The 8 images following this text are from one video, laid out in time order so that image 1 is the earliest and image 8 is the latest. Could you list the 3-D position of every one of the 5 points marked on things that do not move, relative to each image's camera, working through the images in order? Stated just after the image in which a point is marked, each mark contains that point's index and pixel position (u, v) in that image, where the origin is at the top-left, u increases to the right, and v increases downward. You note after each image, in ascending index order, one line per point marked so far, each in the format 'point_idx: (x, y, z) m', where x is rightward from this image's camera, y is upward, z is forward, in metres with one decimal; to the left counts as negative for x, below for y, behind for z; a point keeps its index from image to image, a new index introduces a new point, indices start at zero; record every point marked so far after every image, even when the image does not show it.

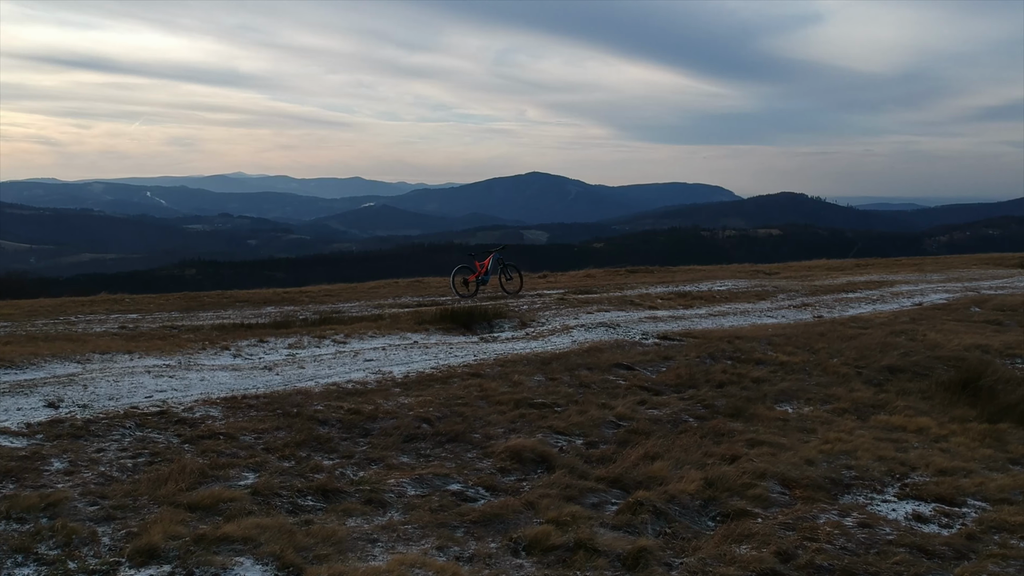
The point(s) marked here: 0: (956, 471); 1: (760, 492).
0: (+3.4, -1.4, +7.6) m
1: (+1.7, -1.4, +6.6) m
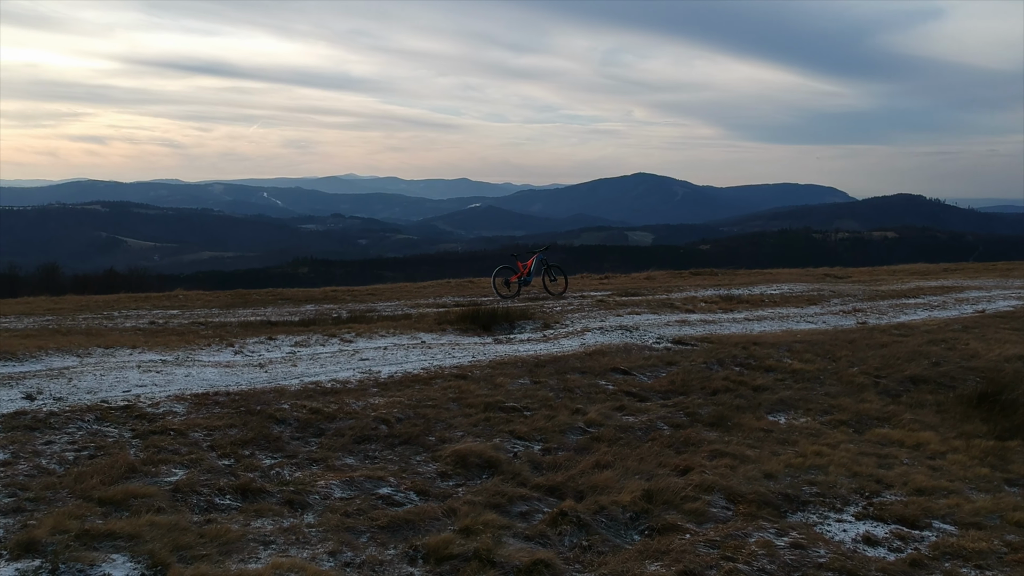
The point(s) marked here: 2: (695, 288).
0: (+3.0, -1.5, +7.0) m
1: (+1.2, -1.4, +6.3) m
2: (+3.7, 0.0, +19.9) m
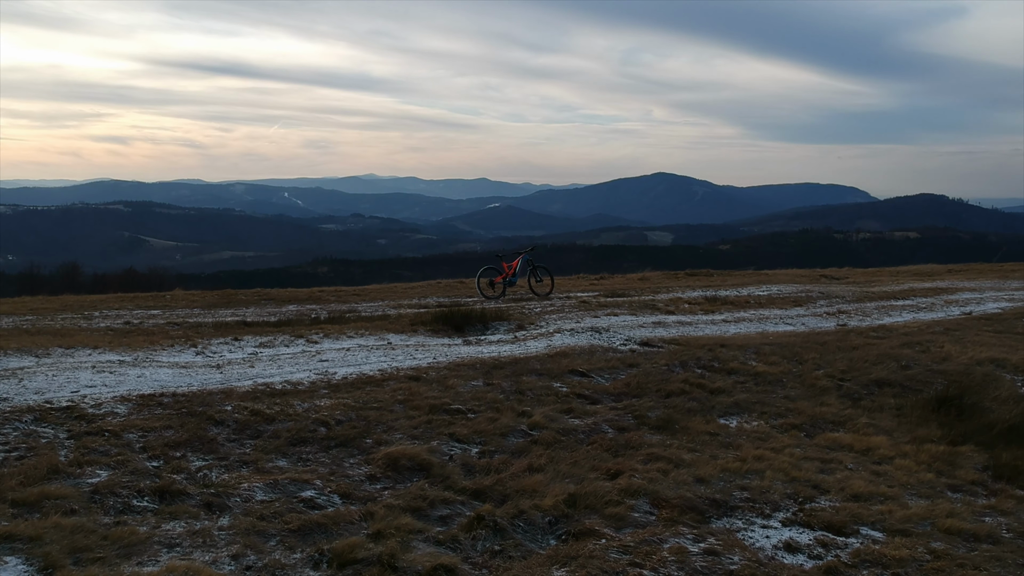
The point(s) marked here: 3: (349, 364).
0: (+2.5, -1.5, +6.9) m
1: (+0.7, -1.4, +6.2) m
2: (+3.5, 0.0, +19.8) m
3: (-1.7, -0.8, +10.2) m
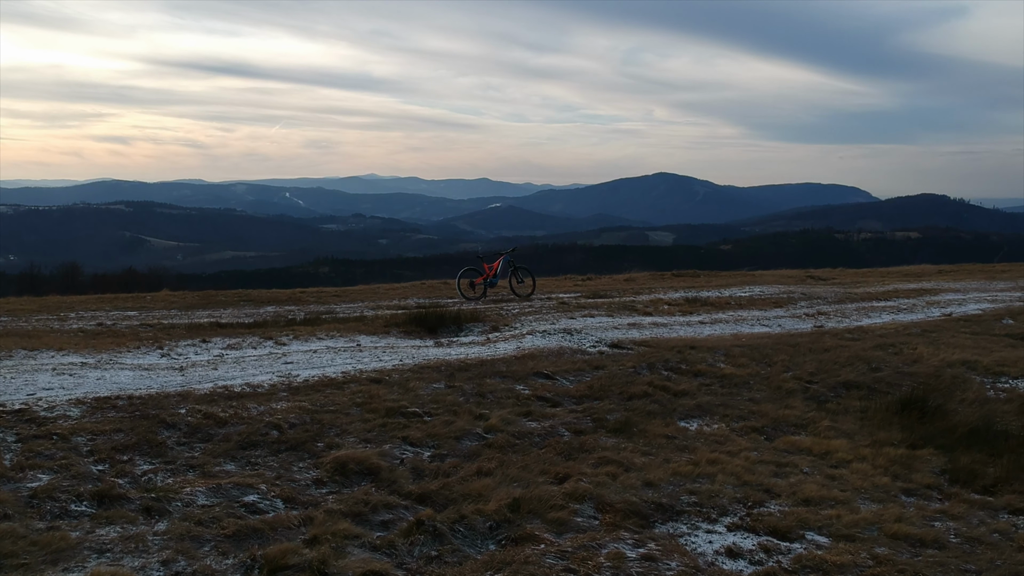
0: (+2.2, -1.5, +6.9) m
1: (+0.3, -1.4, +6.1) m
2: (+3.1, 0.0, +19.7) m
3: (-2.1, -0.8, +10.1) m
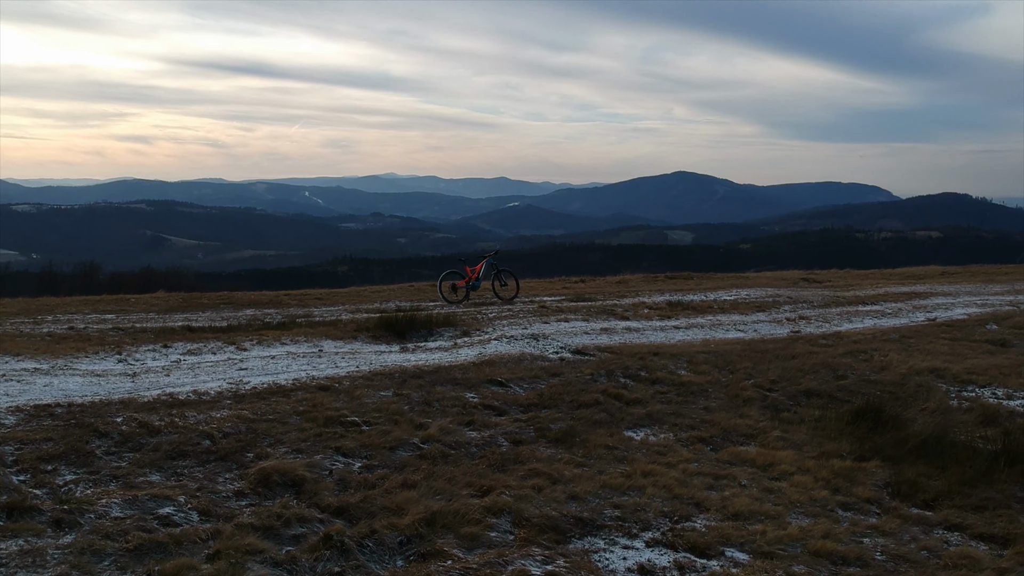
0: (+1.6, -1.6, +6.8) m
1: (-0.2, -1.5, +6.1) m
2: (+2.8, -0.1, +19.6) m
3: (-2.5, -0.9, +10.1) m
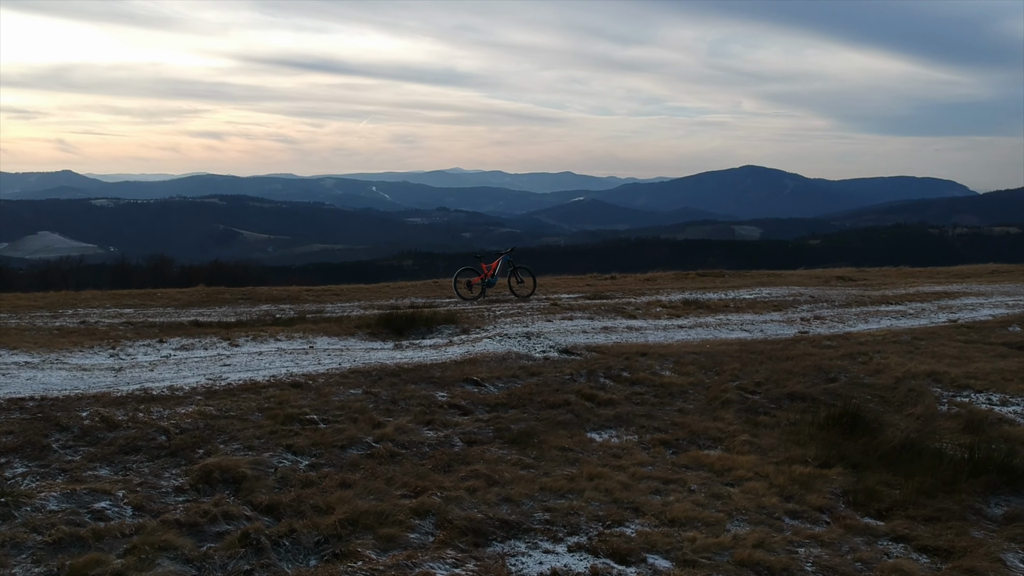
0: (+1.2, -1.6, +6.6) m
1: (-0.7, -1.5, +6.1) m
2: (+3.2, -0.1, +19.4) m
3: (-2.8, -0.8, +10.2) m
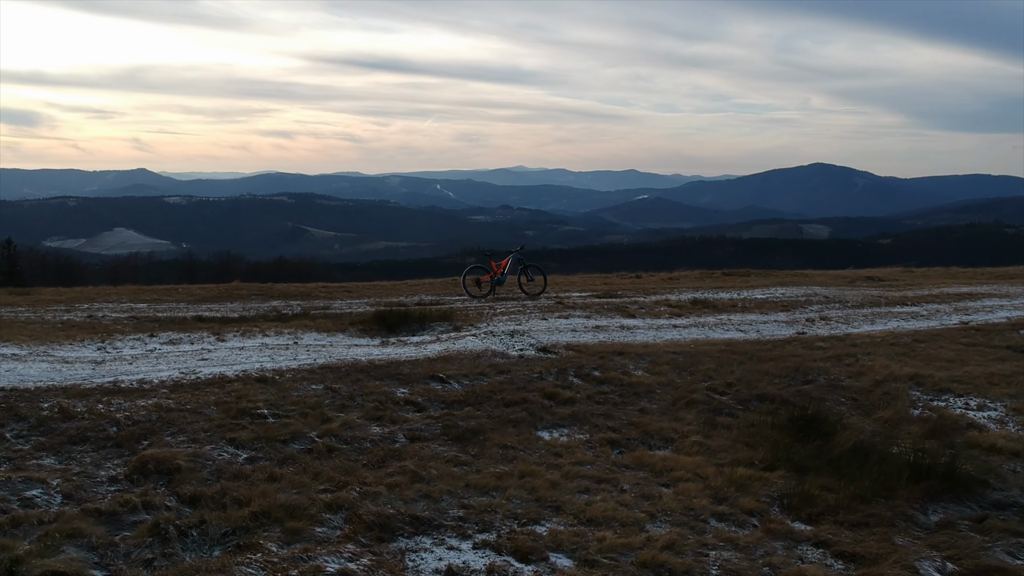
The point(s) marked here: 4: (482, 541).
0: (+0.6, -1.6, +6.6) m
1: (-1.3, -1.5, +6.1) m
2: (+3.5, 0.0, +19.2) m
3: (-3.1, -0.8, +10.4) m
4: (-0.2, -1.6, +6.2) m
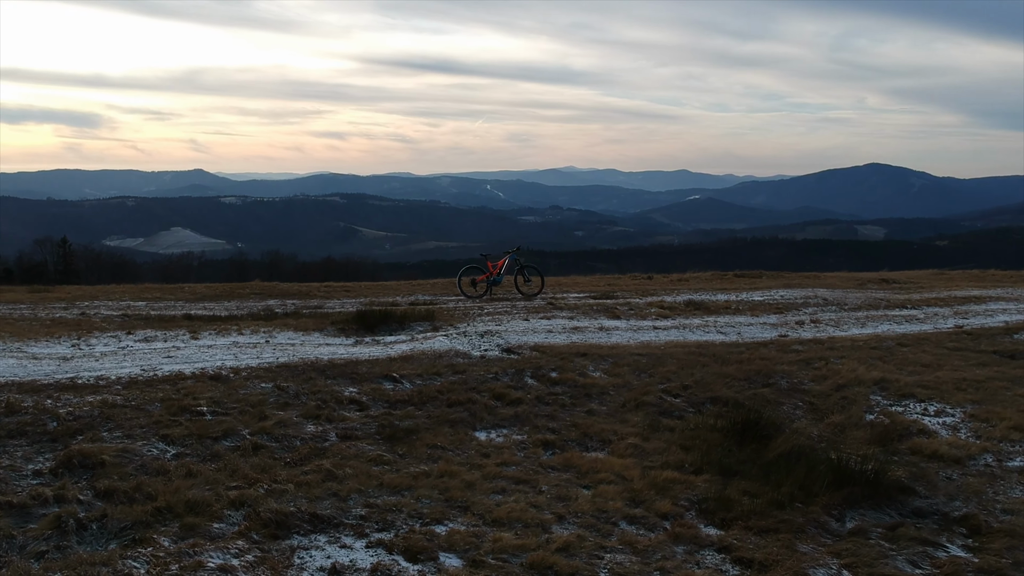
0: (0.0, -1.6, +6.6) m
1: (-2.0, -1.5, +6.2) m
2: (+3.4, -0.1, +19.0) m
3: (-3.5, -0.8, +10.6) m
4: (-0.8, -1.6, +6.2) m
